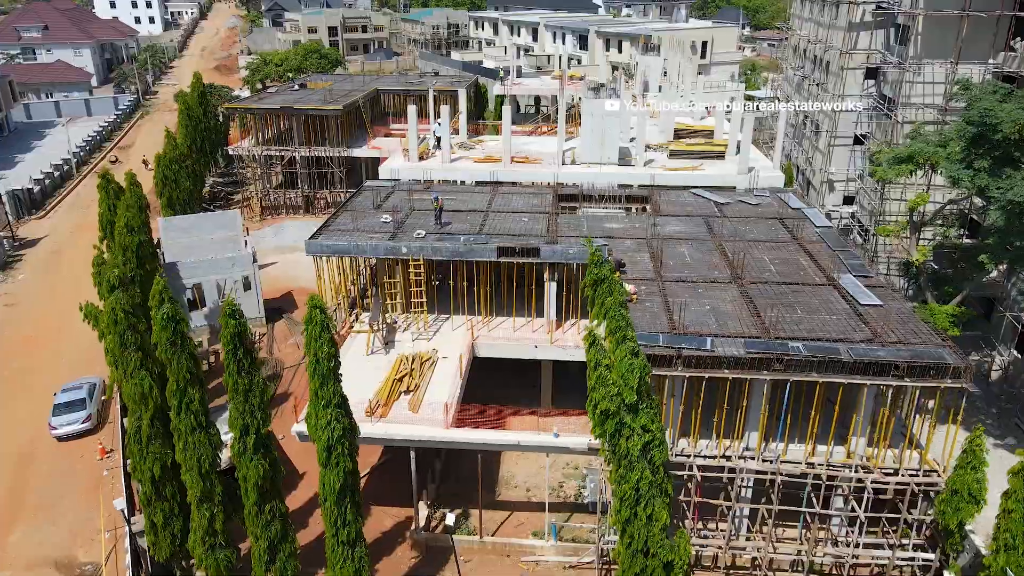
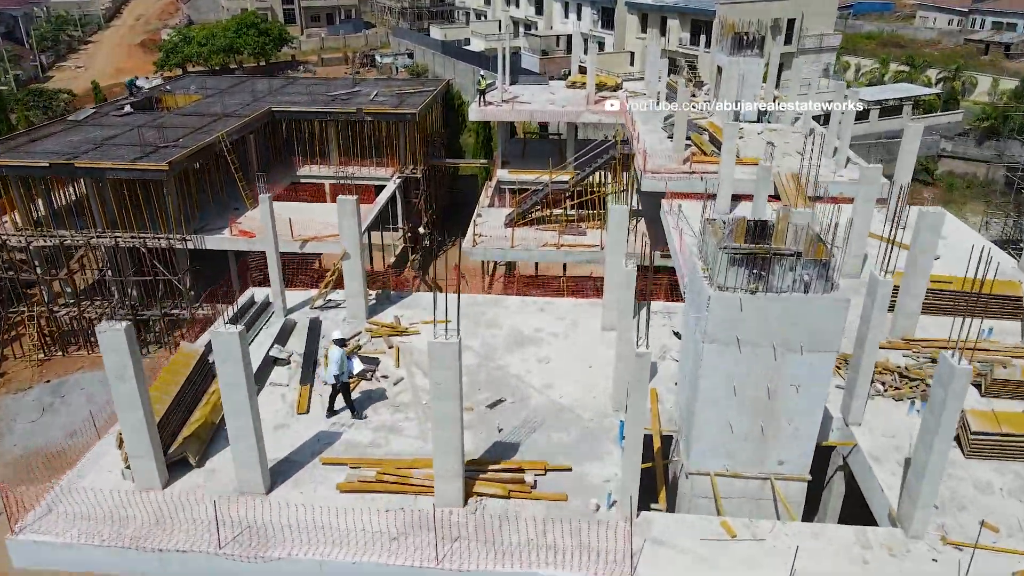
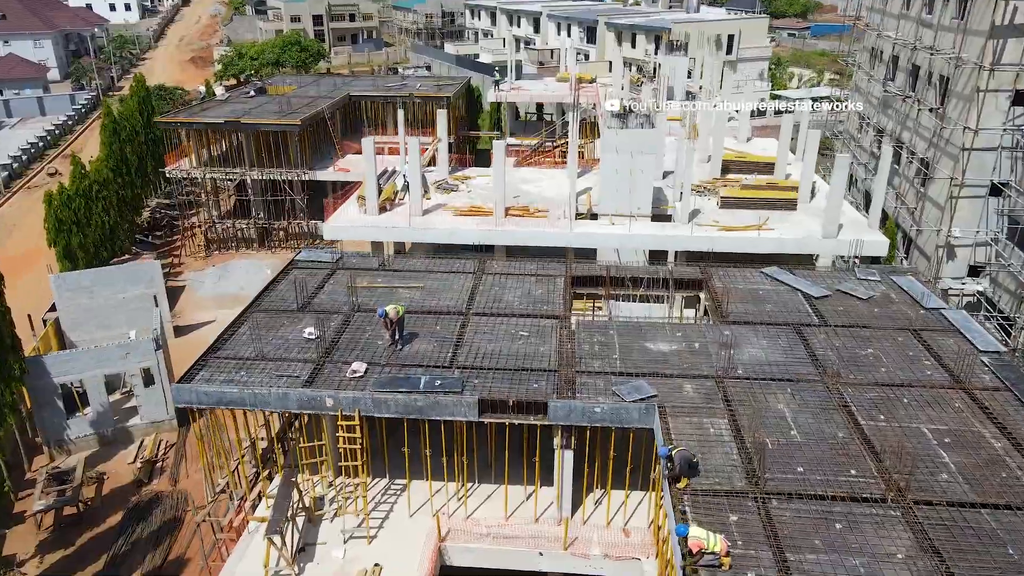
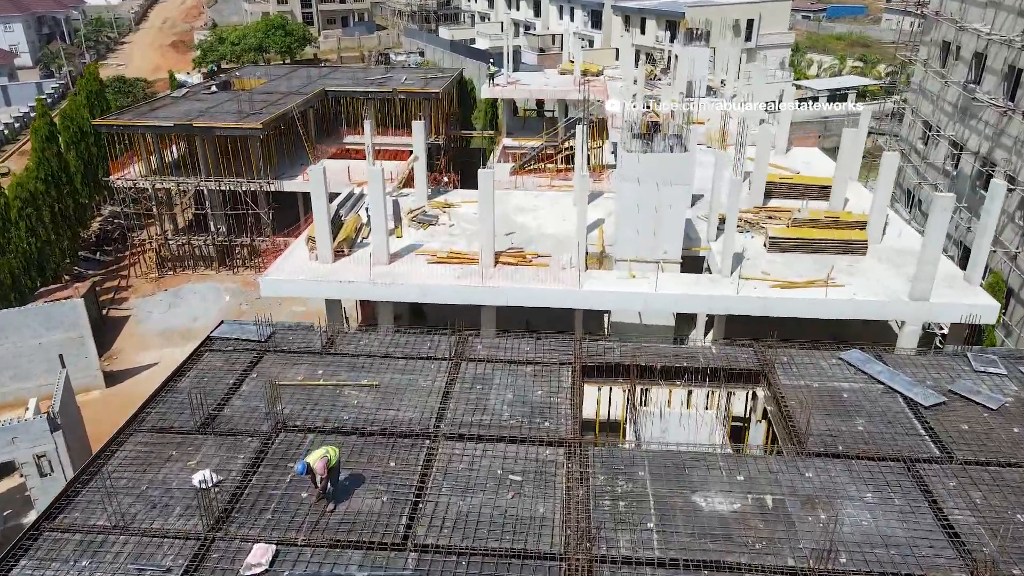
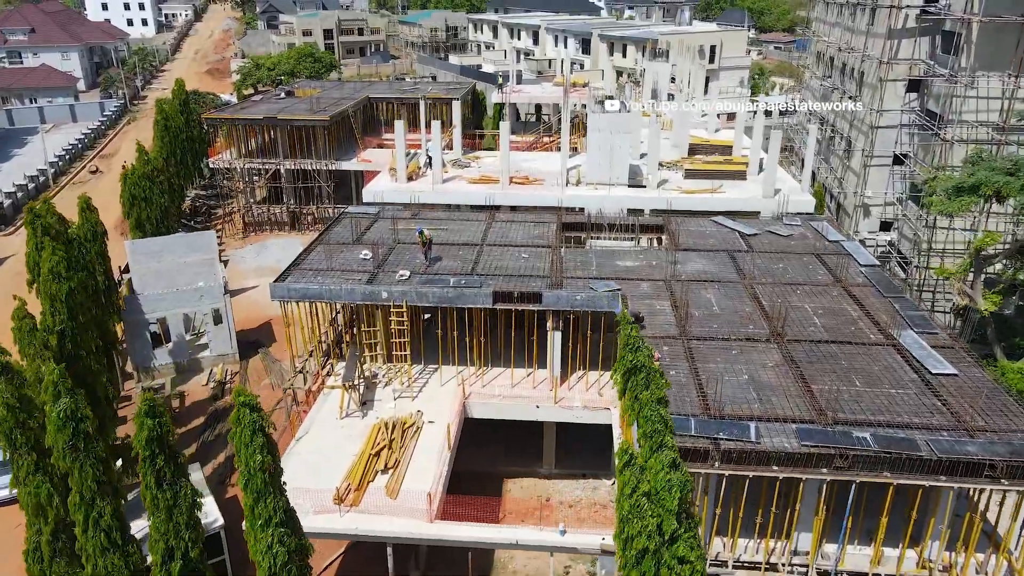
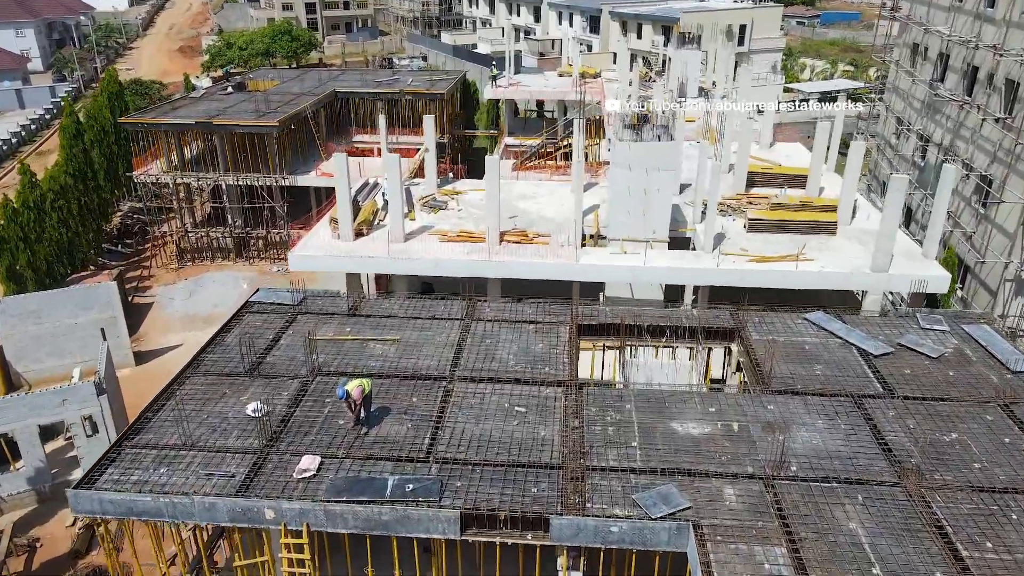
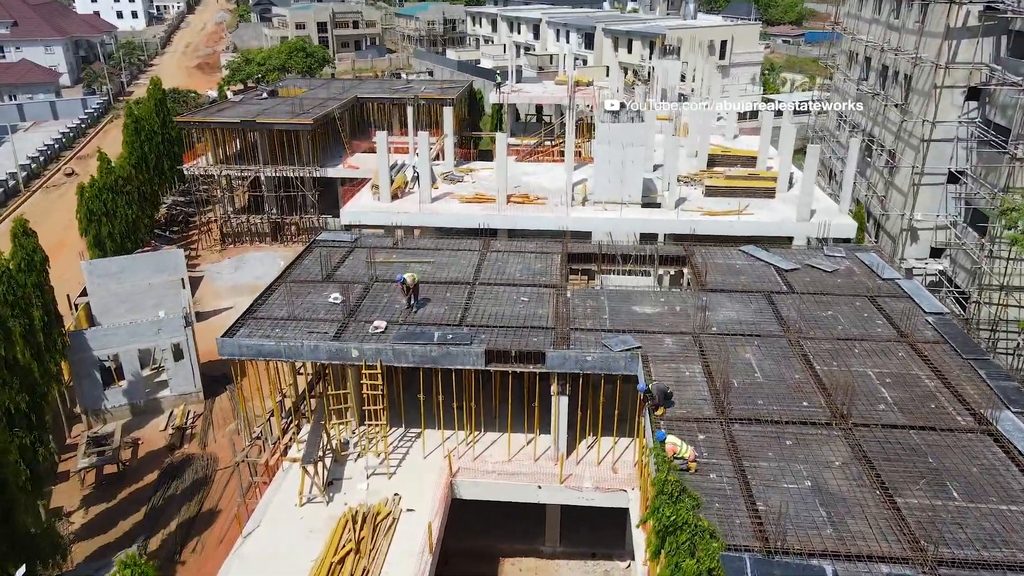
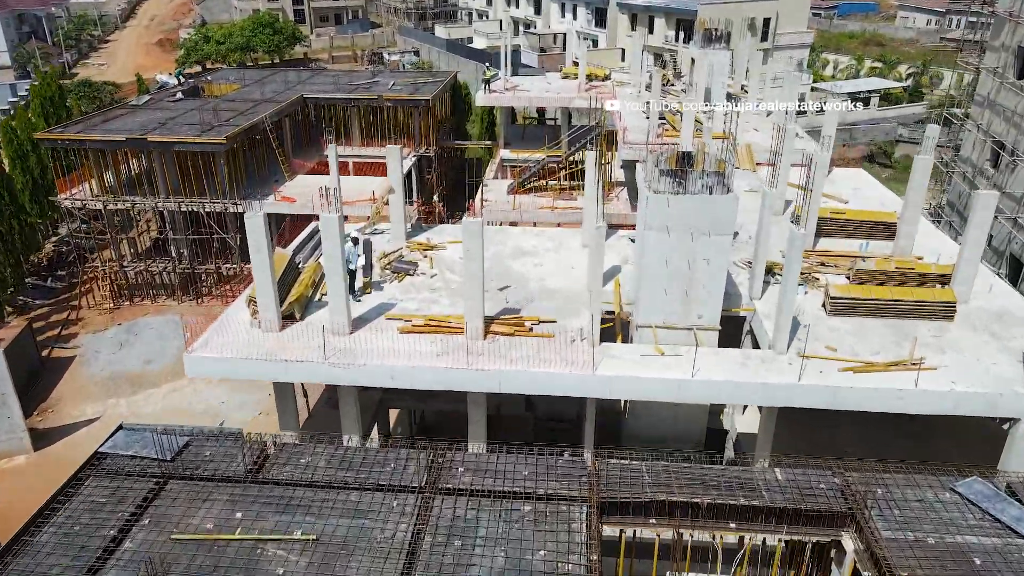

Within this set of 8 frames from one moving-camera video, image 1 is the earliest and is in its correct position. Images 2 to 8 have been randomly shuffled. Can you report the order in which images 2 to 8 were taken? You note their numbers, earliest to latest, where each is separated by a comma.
5, 7, 3, 6, 4, 8, 2
